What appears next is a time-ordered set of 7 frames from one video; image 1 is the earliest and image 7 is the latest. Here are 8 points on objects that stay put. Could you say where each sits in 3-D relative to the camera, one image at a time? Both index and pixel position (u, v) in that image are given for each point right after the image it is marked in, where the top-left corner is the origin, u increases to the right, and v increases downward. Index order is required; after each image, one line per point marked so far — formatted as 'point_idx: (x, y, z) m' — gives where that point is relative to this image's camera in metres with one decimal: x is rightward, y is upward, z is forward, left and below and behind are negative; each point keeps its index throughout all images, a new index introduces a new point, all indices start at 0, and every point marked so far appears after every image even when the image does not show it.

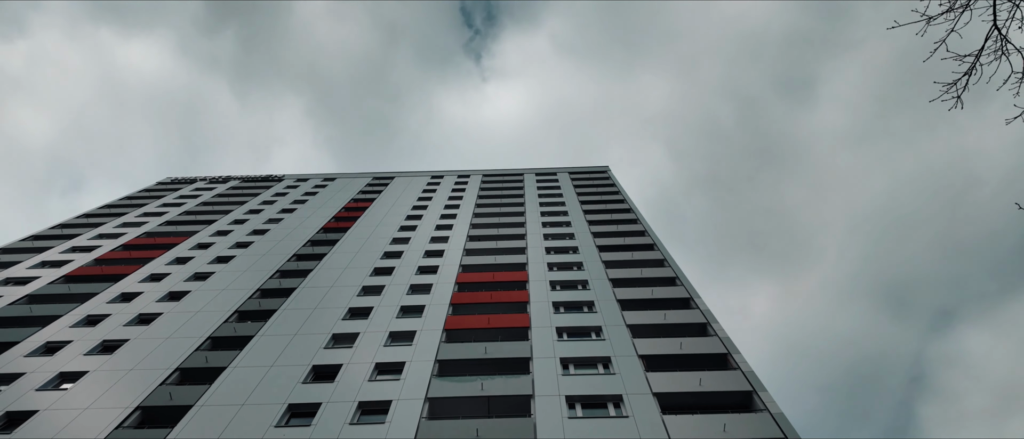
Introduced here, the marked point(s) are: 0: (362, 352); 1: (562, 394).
0: (-6.2, -5.4, +18.6) m
1: (+1.8, -6.2, +16.1) m
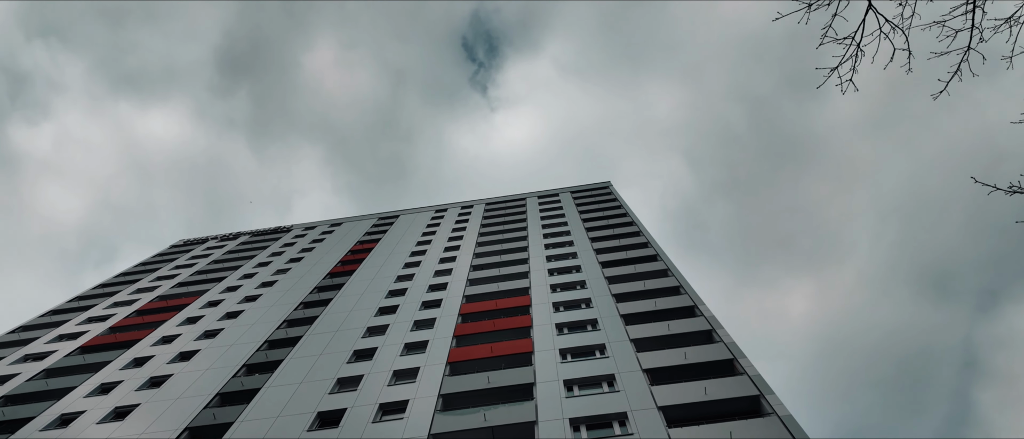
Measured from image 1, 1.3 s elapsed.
0: (-6.0, -7.2, +18.6) m
1: (+1.9, -6.9, +15.8) m
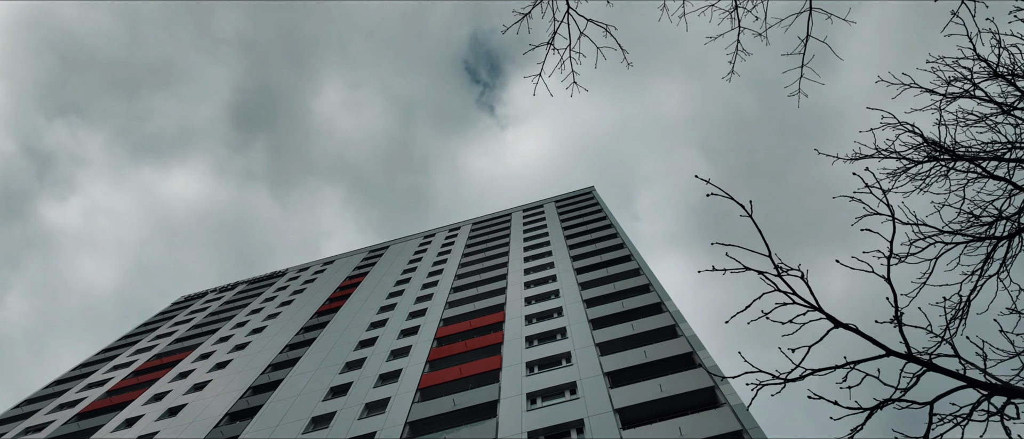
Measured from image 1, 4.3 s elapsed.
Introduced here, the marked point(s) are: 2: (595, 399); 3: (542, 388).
0: (-7.3, -8.8, +18.9) m
1: (+0.4, -7.5, +16.0) m
2: (+3.1, -6.6, +16.8) m
3: (+1.2, -6.8, +18.3) m
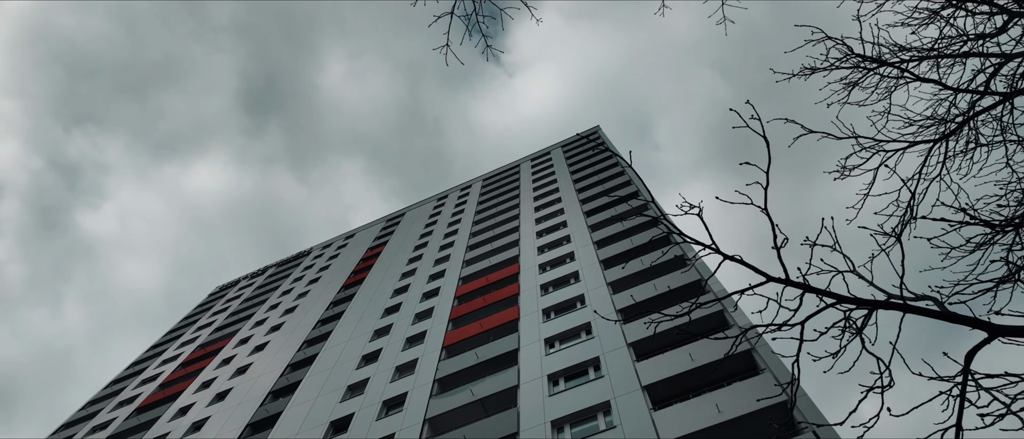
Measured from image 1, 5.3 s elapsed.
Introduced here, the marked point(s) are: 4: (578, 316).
0: (-6.2, -8.6, +18.1) m
1: (+1.2, -6.5, +14.7) m
2: (+3.7, -5.3, +15.3) m
3: (+1.9, -5.5, +16.9) m
4: (+2.8, -4.2, +19.6) m
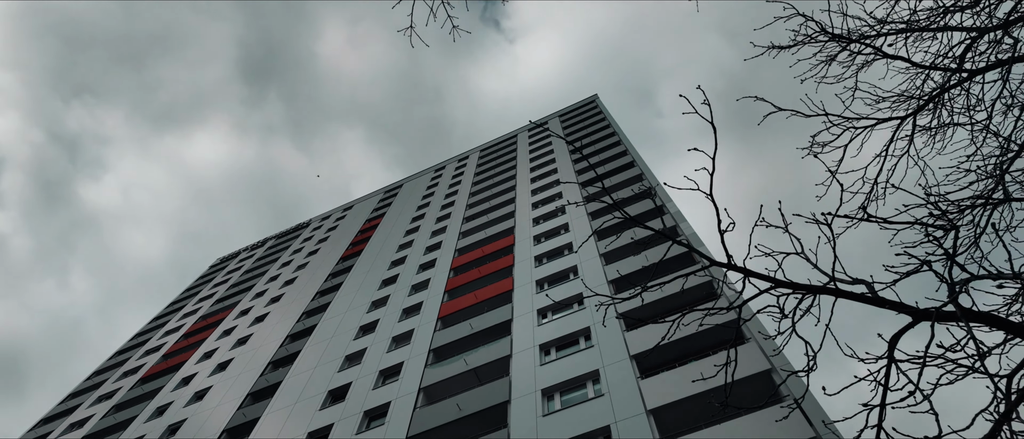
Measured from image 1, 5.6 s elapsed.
0: (-6.5, -7.5, +18.5) m
1: (+0.9, -5.6, +15.1) m
2: (+3.4, -4.3, +15.6) m
3: (+1.6, -4.5, +17.2) m
4: (+2.5, -2.9, +19.8) m
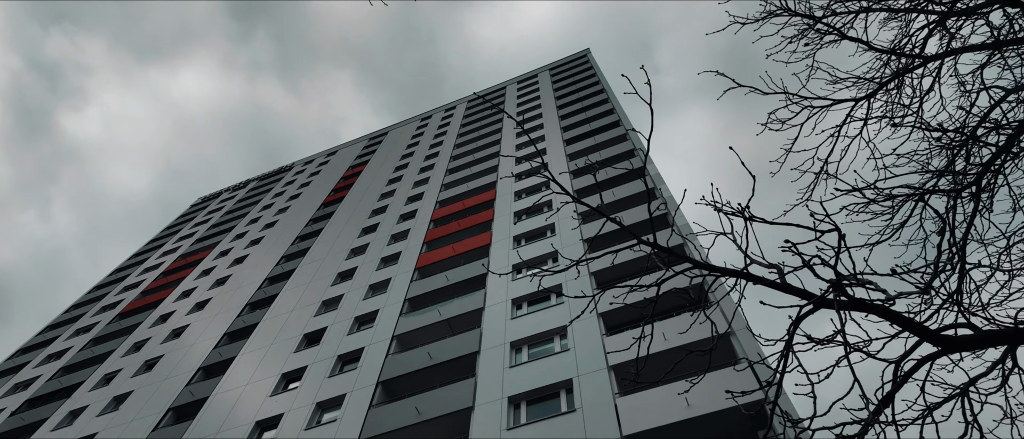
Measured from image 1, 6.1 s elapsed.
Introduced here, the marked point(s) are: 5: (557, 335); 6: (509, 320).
0: (-7.7, -5.3, +18.9) m
1: (-0.2, -4.2, +15.5) m
2: (+2.4, -2.9, +15.9) m
3: (+0.6, -2.9, +17.5) m
4: (+1.5, -1.1, +19.9) m
5: (+1.5, -3.9, +15.4) m
6: (-0.1, -3.6, +16.4) m
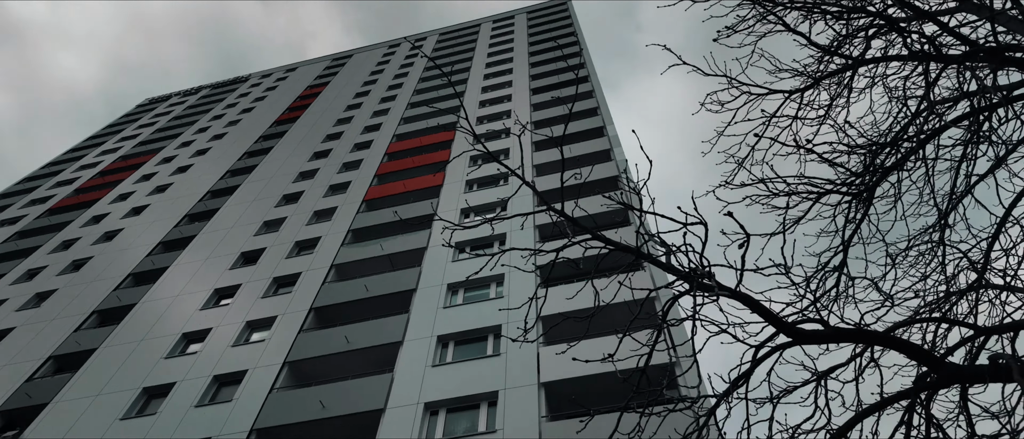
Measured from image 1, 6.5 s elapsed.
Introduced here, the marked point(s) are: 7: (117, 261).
0: (-10.2, -3.3, +16.9) m
1: (-2.4, -3.5, +13.9) m
2: (+0.3, -2.6, +14.4) m
3: (-1.5, -2.1, +15.8) m
4: (-0.6, -0.1, +18.0) m
5: (-0.6, -3.5, +13.9) m
6: (-2.3, -2.9, +14.8) m
7: (-18.8, -2.1, +21.7) m
